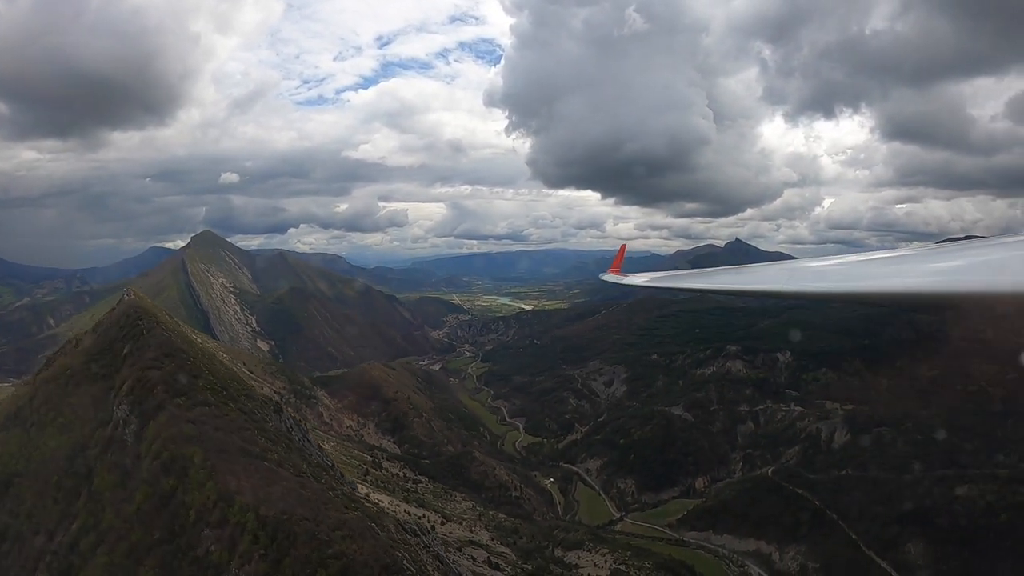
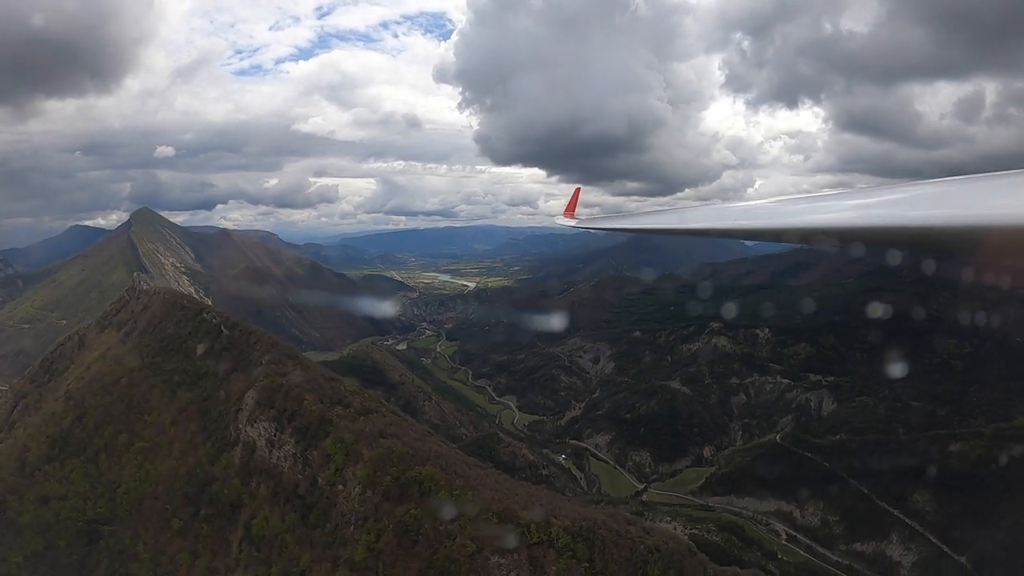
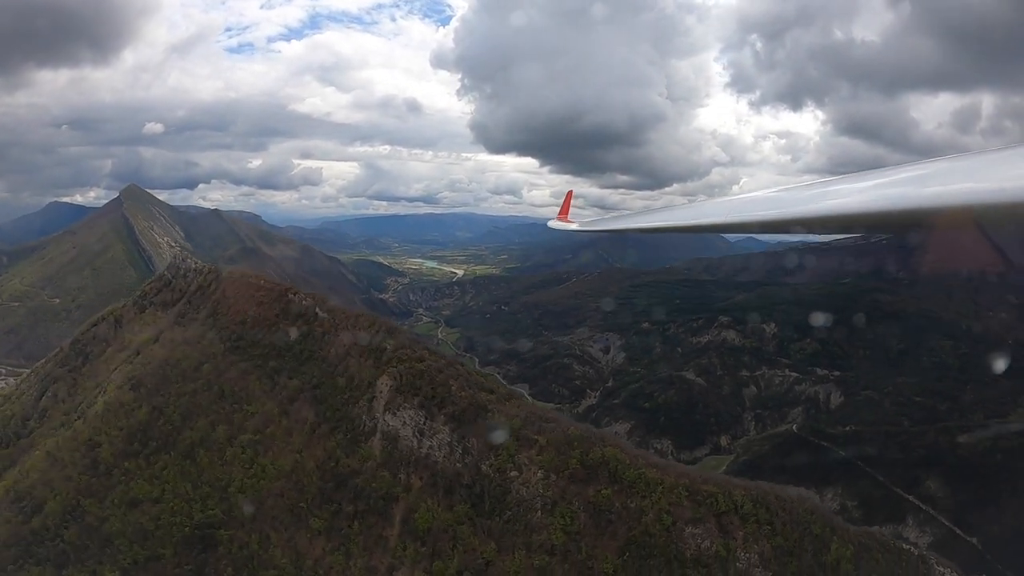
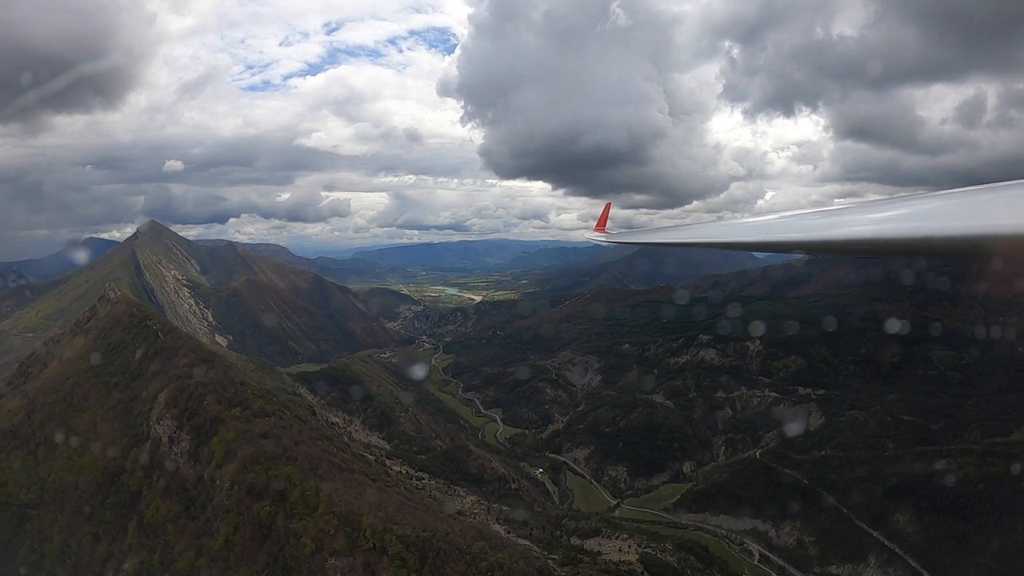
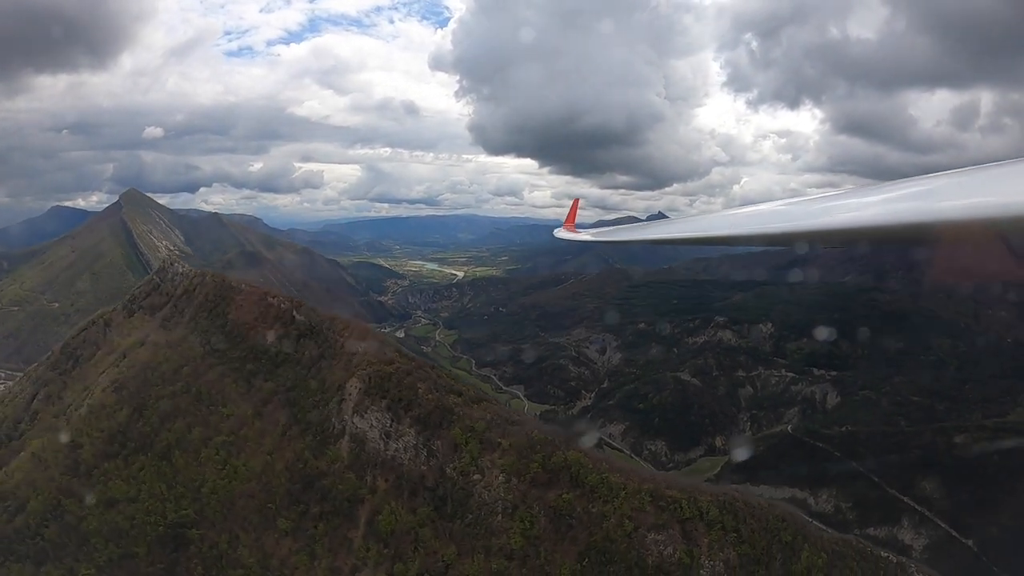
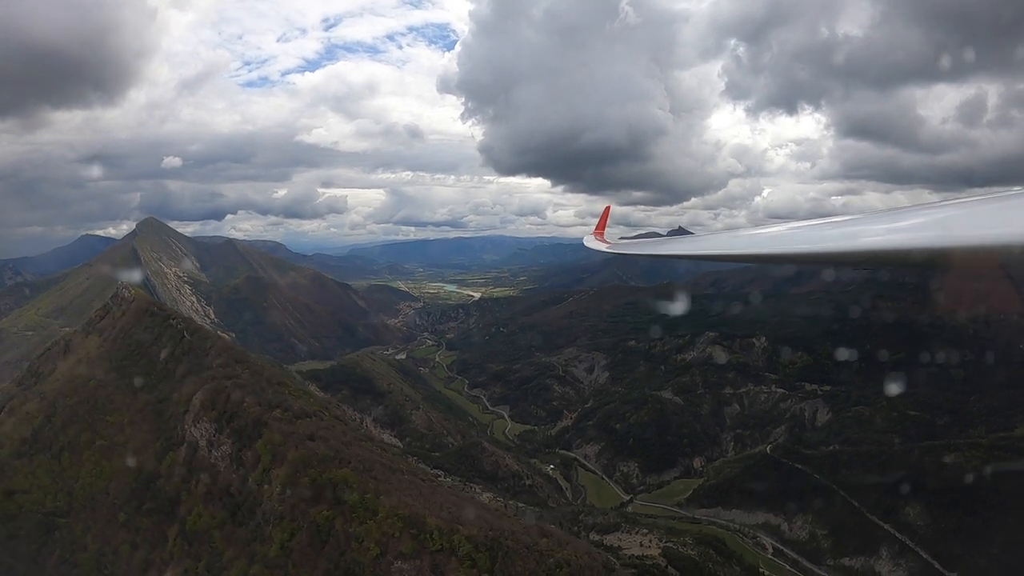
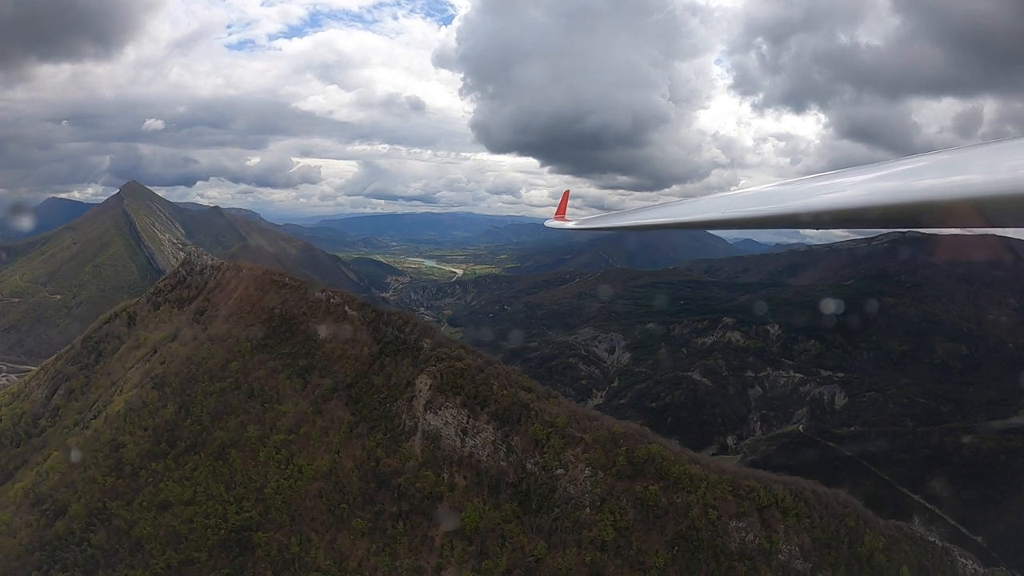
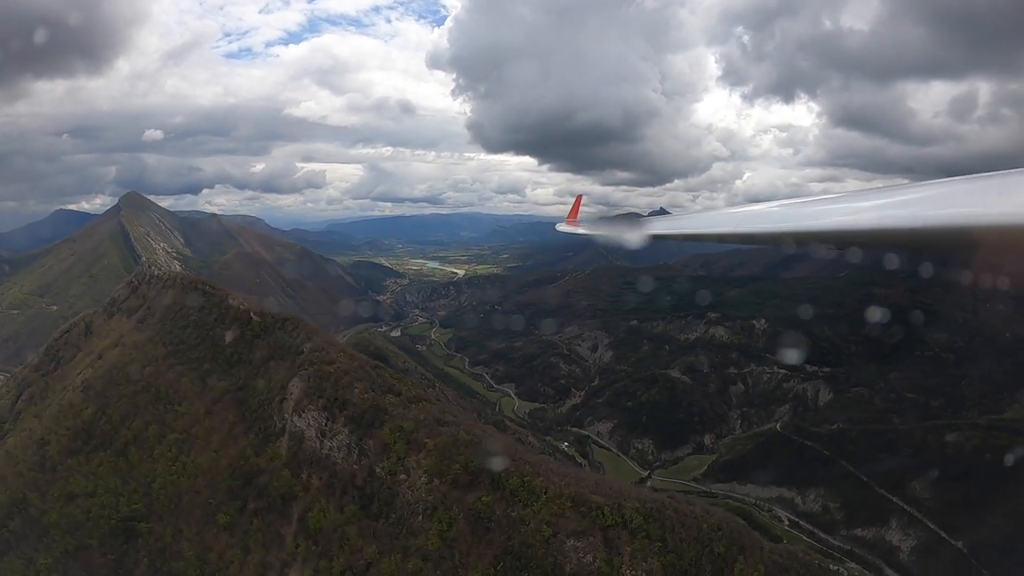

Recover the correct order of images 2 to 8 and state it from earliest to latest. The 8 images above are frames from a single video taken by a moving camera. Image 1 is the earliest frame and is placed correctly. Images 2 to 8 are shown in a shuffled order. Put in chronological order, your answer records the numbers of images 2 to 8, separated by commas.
4, 6, 2, 8, 5, 3, 7
